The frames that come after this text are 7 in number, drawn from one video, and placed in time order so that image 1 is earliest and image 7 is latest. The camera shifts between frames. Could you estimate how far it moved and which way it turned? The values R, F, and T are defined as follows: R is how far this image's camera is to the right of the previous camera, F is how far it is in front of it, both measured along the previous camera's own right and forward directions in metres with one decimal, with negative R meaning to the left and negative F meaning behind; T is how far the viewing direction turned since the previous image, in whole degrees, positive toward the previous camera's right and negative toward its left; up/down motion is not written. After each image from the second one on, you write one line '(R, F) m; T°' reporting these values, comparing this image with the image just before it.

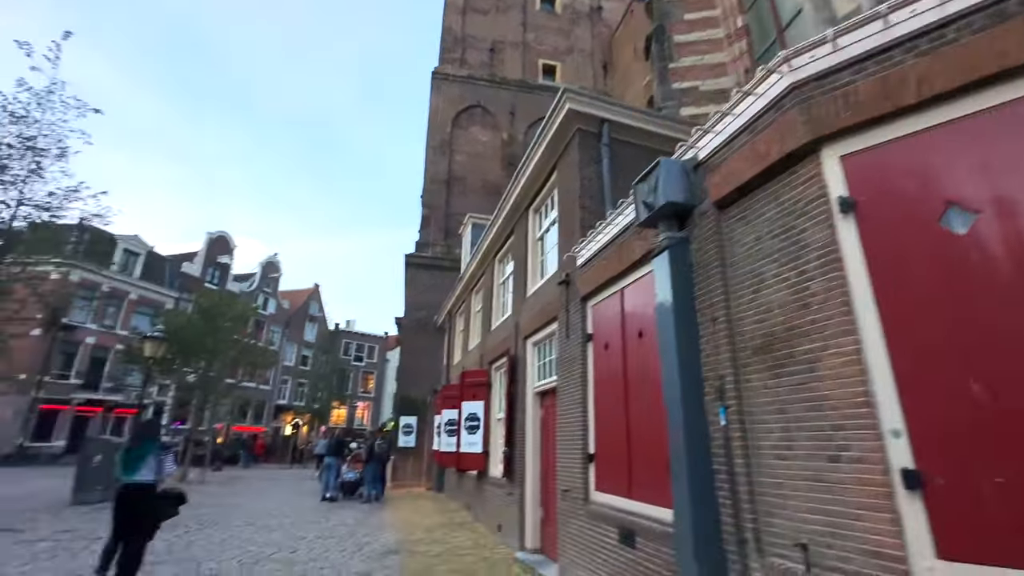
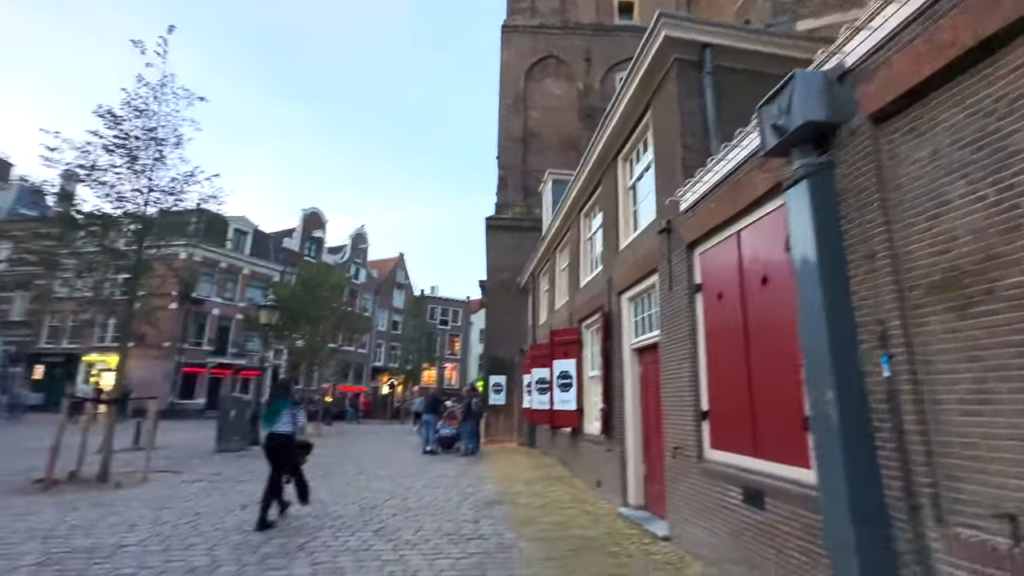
(-0.3, +0.2) m; -9°
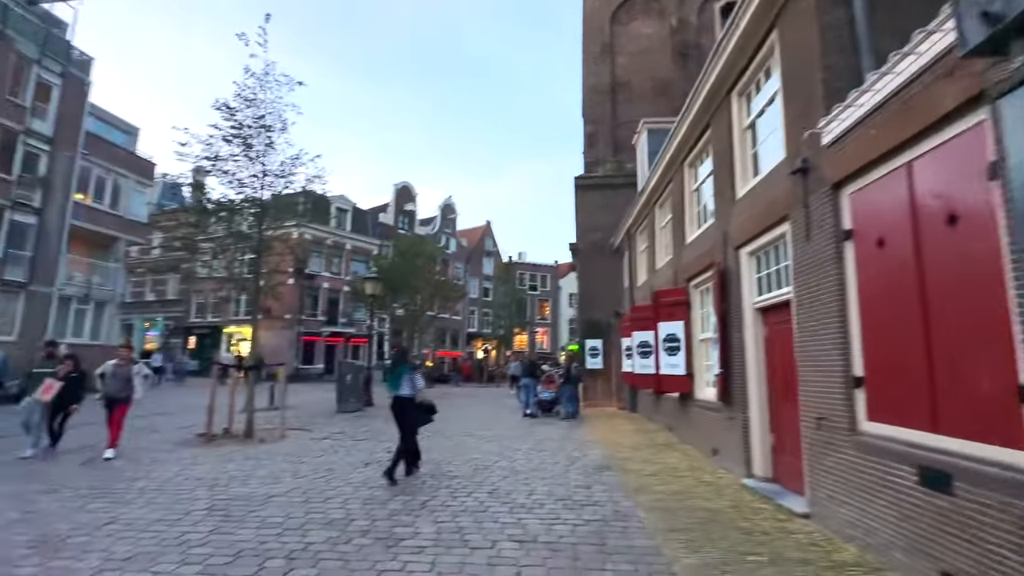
(-0.3, +0.3) m; -11°
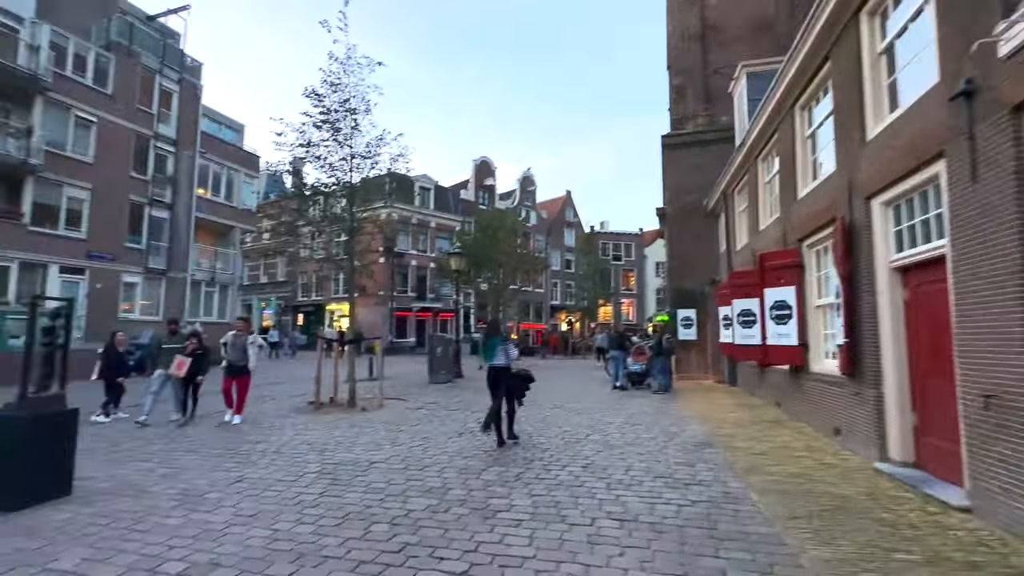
(-0.1, +0.3) m; -10°
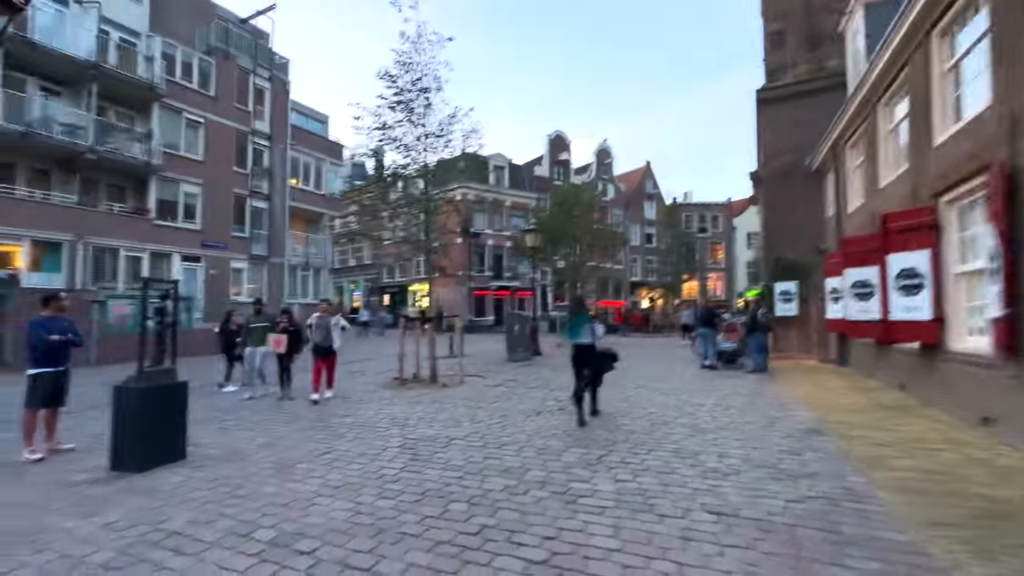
(0.0, +0.3) m; -9°
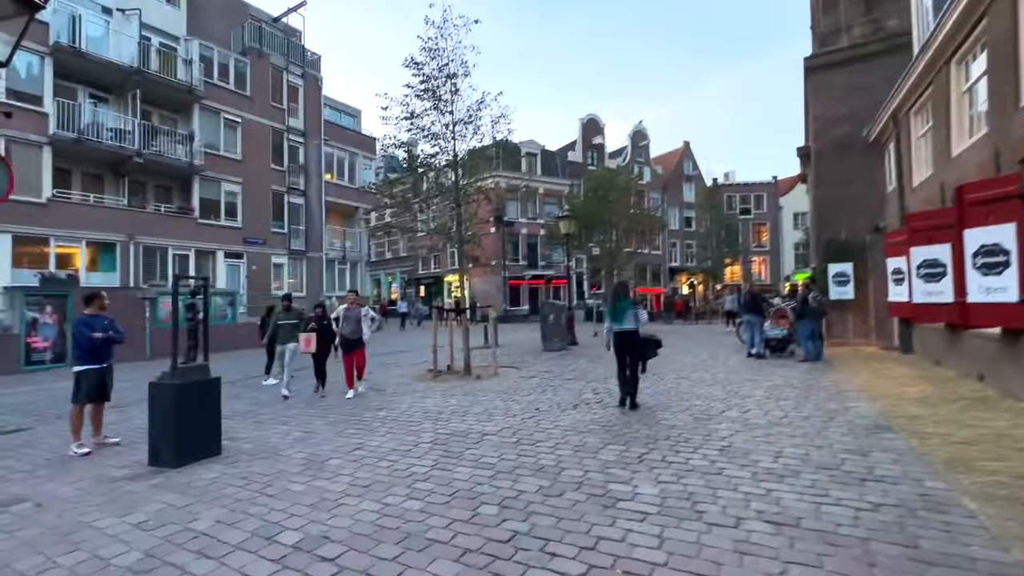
(+0.1, +0.3) m; -4°
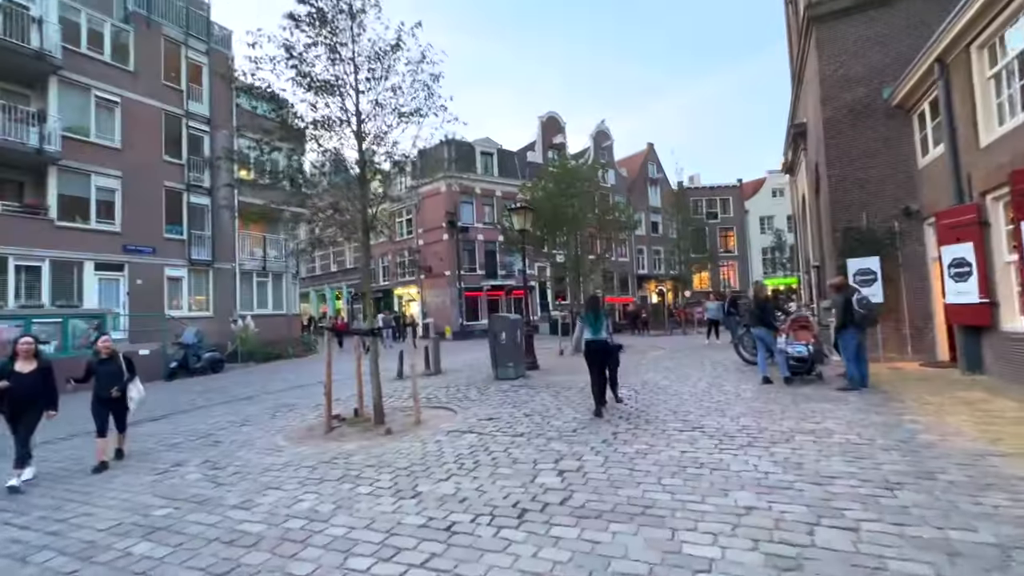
(+0.7, +3.5) m; +4°
